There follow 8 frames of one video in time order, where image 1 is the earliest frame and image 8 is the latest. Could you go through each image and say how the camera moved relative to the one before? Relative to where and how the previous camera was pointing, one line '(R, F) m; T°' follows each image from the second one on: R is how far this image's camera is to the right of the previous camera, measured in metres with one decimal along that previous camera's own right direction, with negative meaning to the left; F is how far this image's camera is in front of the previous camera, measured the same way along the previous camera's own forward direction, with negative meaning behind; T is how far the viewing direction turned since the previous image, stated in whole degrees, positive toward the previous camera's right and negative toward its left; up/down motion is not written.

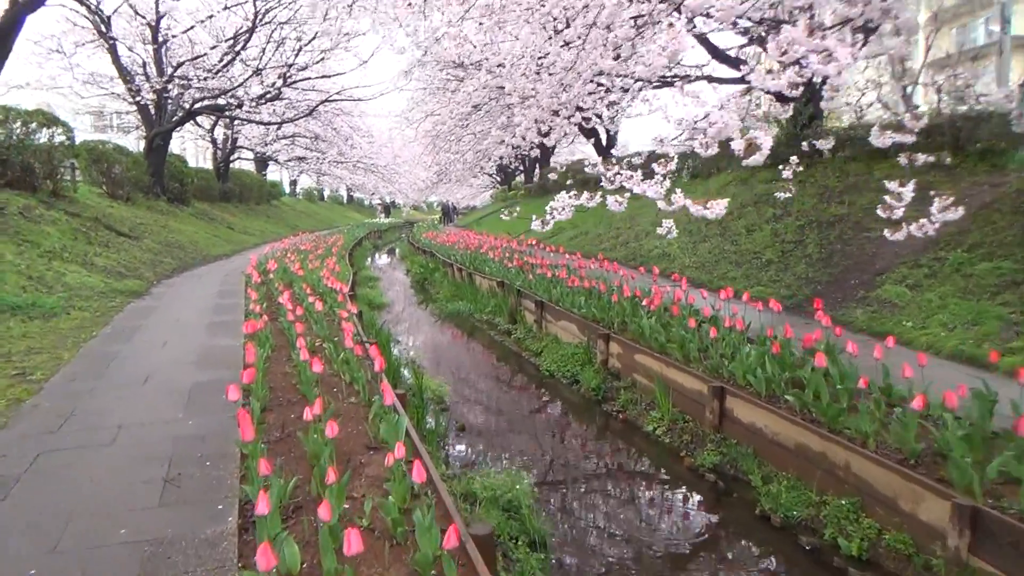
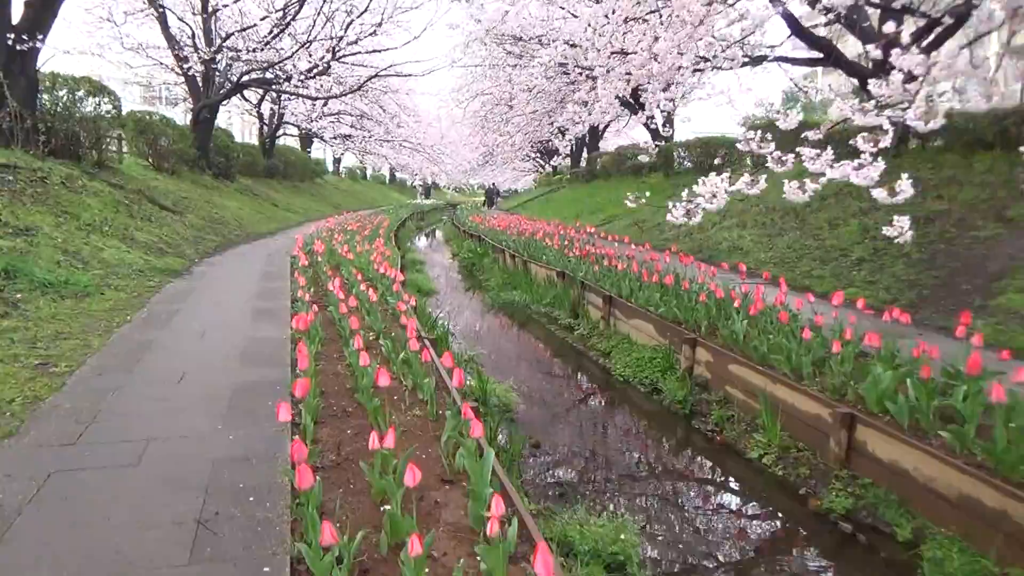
(-0.3, +0.7) m; -3°
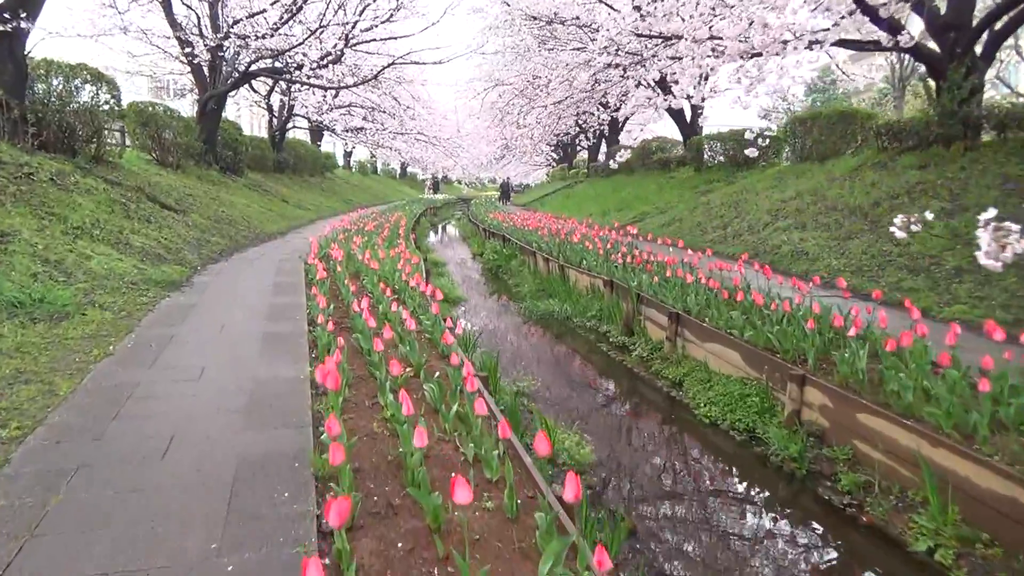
(-0.4, +1.0) m; -1°
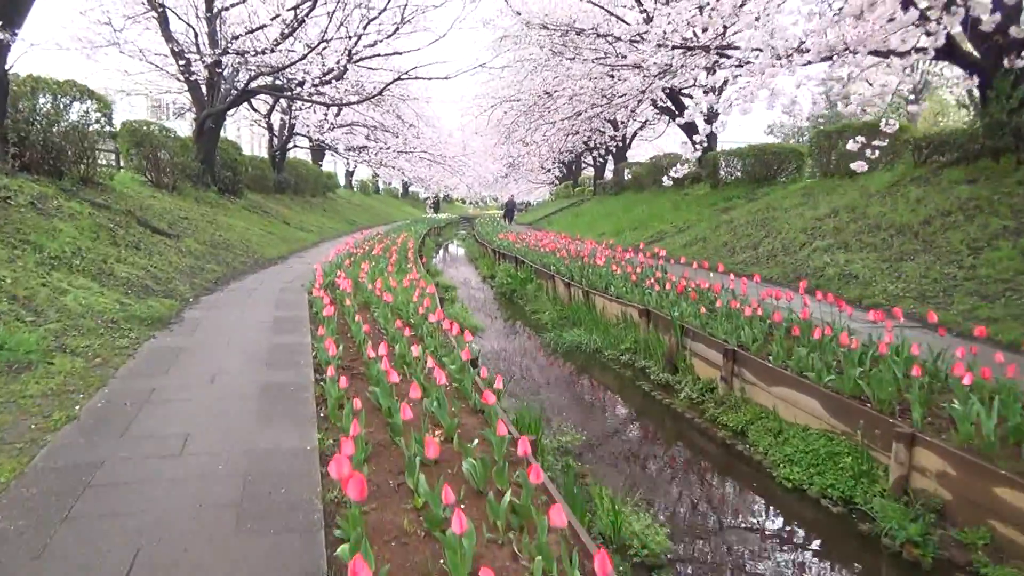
(-0.2, +0.8) m; 0°
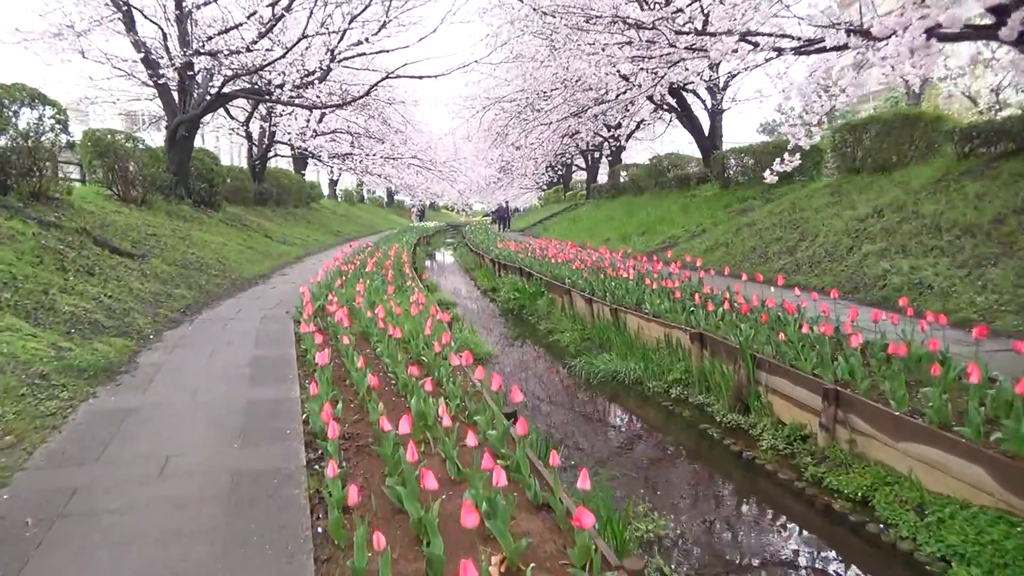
(-0.3, +1.2) m; +1°
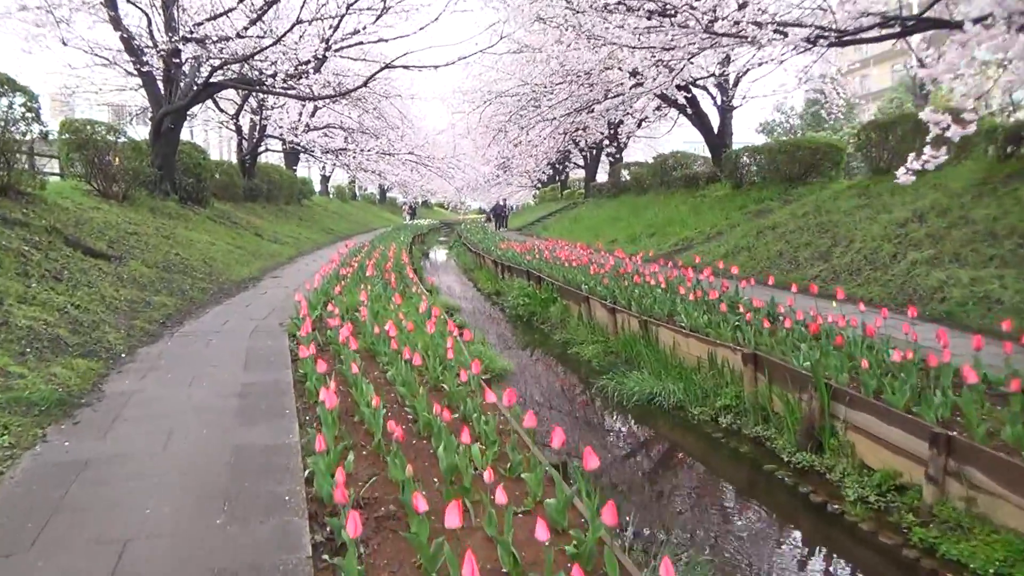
(-0.3, +0.8) m; +1°
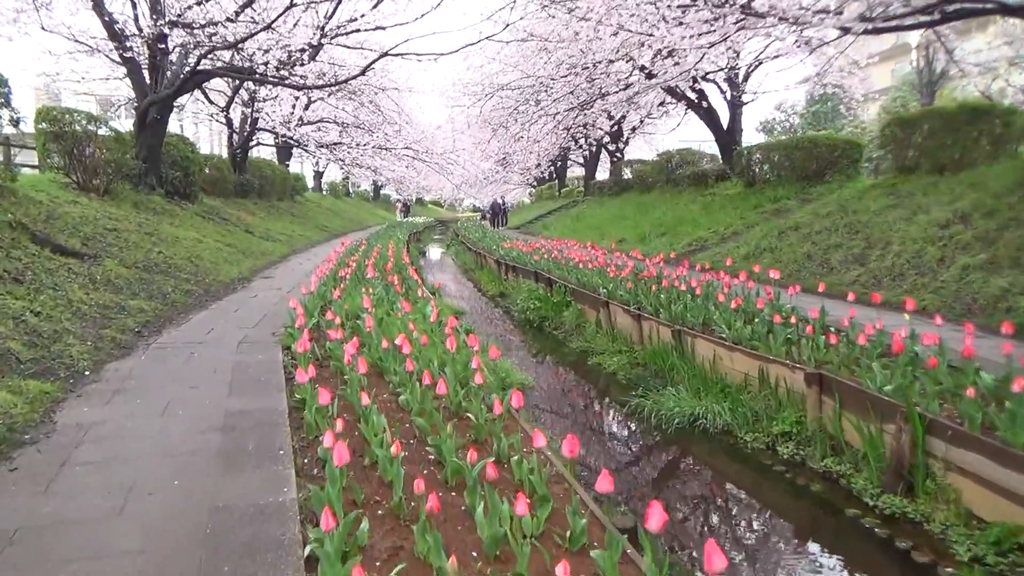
(-0.2, +0.7) m; +1°
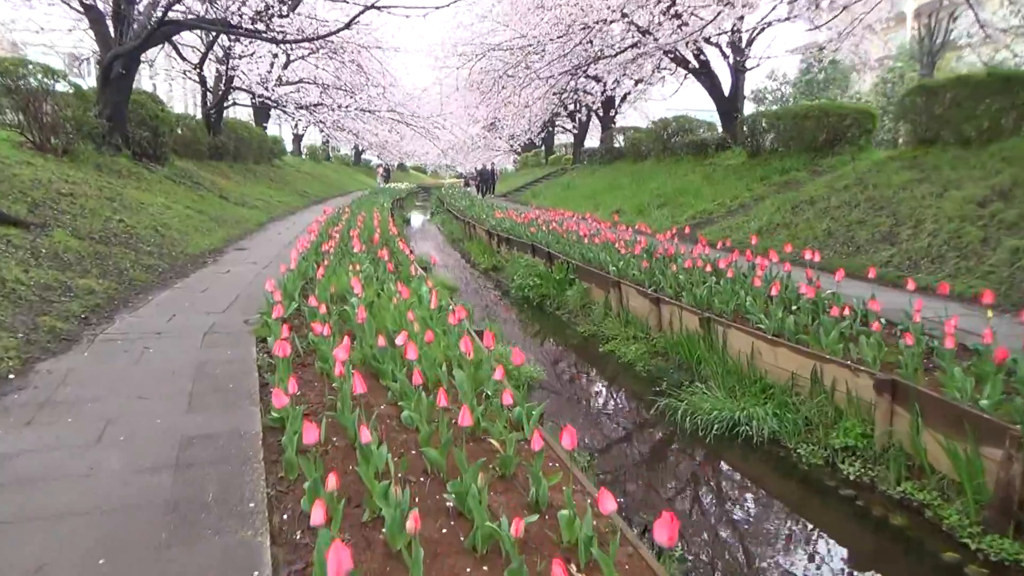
(-0.2, +0.8) m; +2°
